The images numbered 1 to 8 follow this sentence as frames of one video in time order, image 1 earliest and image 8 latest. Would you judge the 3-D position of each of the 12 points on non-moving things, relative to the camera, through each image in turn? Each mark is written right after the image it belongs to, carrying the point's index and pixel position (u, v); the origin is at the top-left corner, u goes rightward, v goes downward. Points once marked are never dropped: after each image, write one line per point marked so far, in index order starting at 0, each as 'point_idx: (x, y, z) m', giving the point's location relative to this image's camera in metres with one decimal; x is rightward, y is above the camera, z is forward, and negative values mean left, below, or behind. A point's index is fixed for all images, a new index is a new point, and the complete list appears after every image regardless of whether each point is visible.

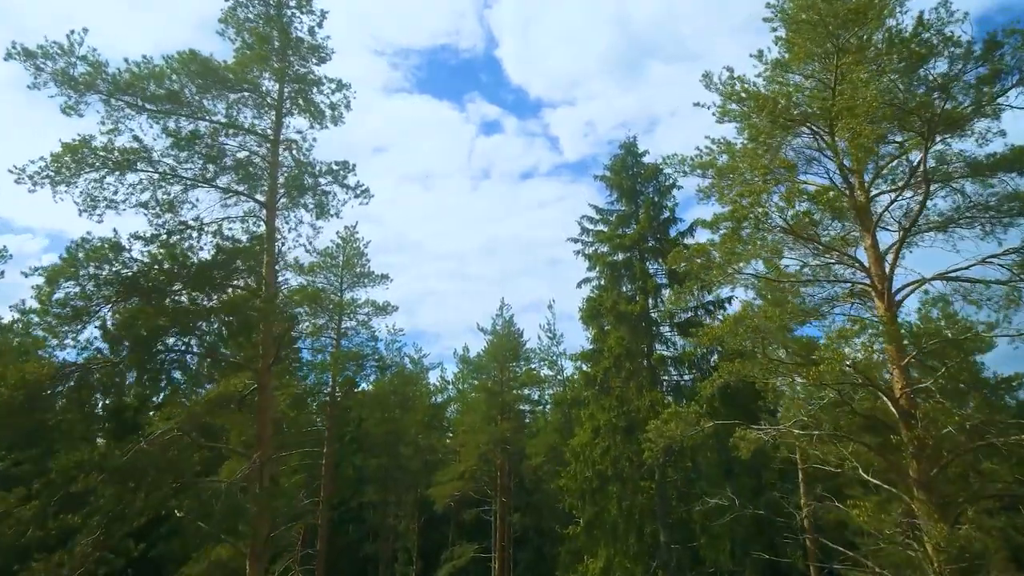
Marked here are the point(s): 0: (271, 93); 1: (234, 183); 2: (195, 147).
0: (-4.5, +3.6, +14.1) m
1: (-4.8, +1.8, +13.2) m
2: (-5.3, +2.4, +12.9) m
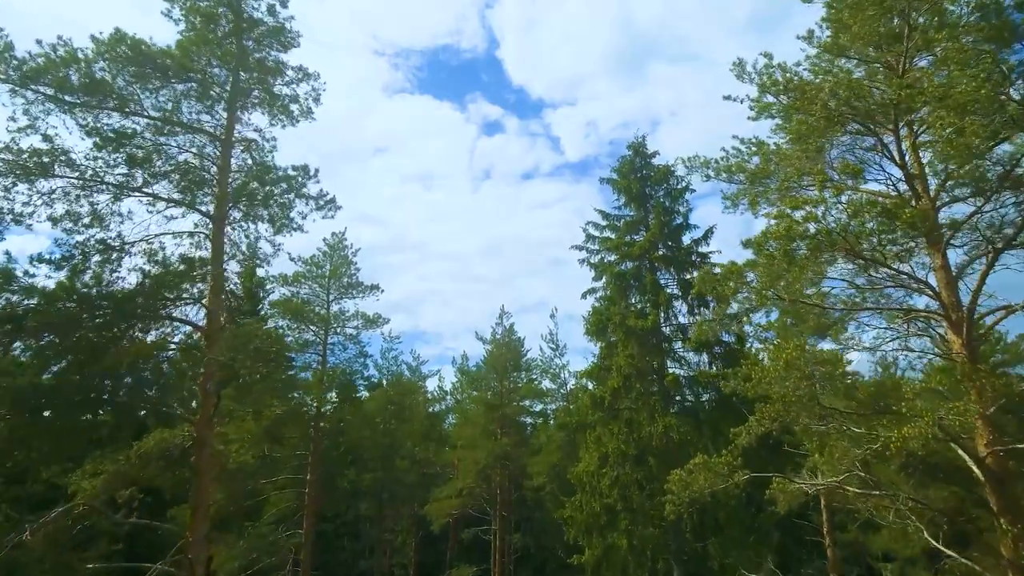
0: (-4.5, +3.2, +11.9) m
1: (-4.9, +1.4, +11.0) m
2: (-5.4, +2.0, +10.6) m
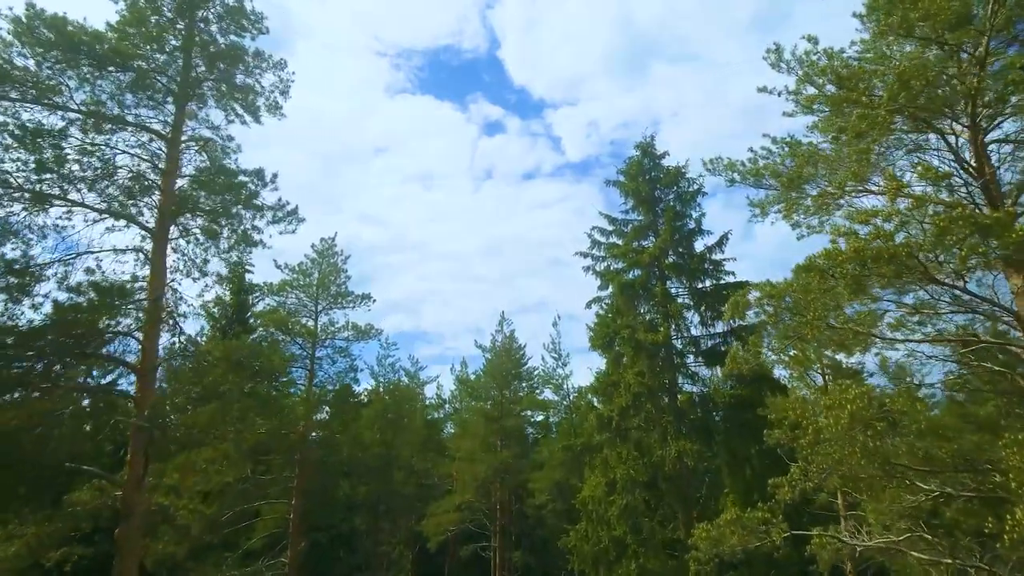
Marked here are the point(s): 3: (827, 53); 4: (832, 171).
0: (-4.6, +2.9, +10.2) m
1: (-4.9, +1.1, +9.3) m
2: (-5.4, +1.6, +8.9) m
3: (+4.2, +3.2, +10.3) m
4: (+4.7, +1.7, +11.3) m
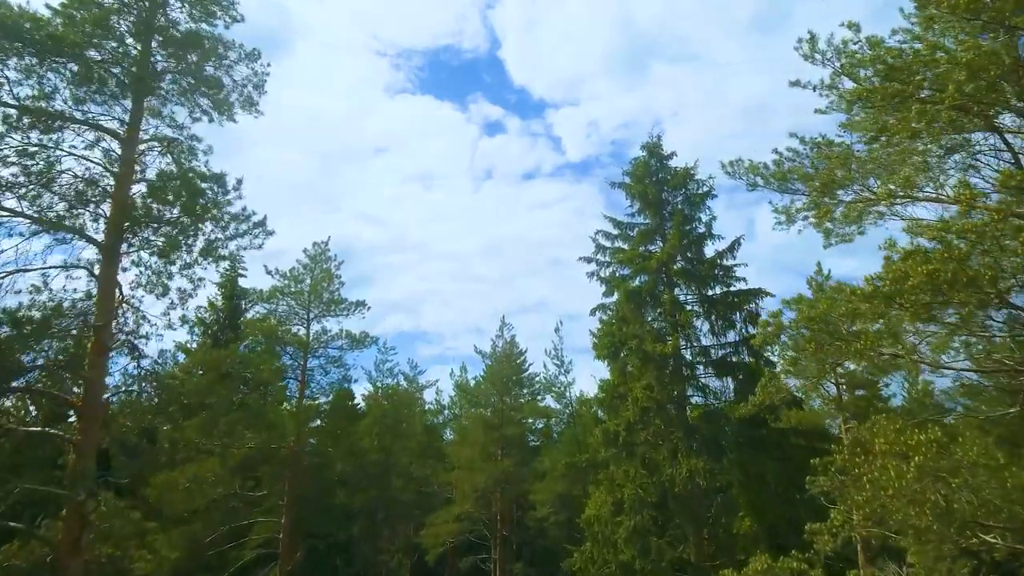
0: (-4.5, +2.6, +9.0) m
1: (-4.9, +0.8, +8.1) m
2: (-5.4, +1.4, +7.7) m
3: (+4.3, +2.9, +9.1) m
4: (+4.7, +1.5, +10.1) m
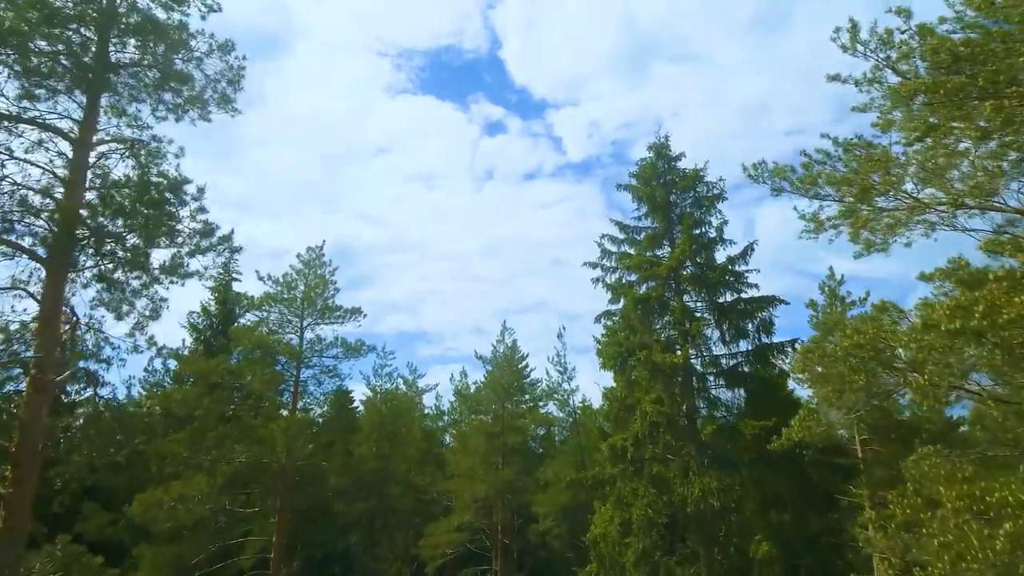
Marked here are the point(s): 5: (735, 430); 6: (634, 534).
0: (-4.5, +2.4, +8.0) m
1: (-4.8, +0.6, +7.1) m
2: (-5.3, +1.2, +6.7) m
3: (+4.3, +2.7, +8.1) m
4: (+4.8, +1.3, +9.1) m
5: (+5.7, -3.6, +20.0) m
6: (+3.1, -6.3, +19.7) m
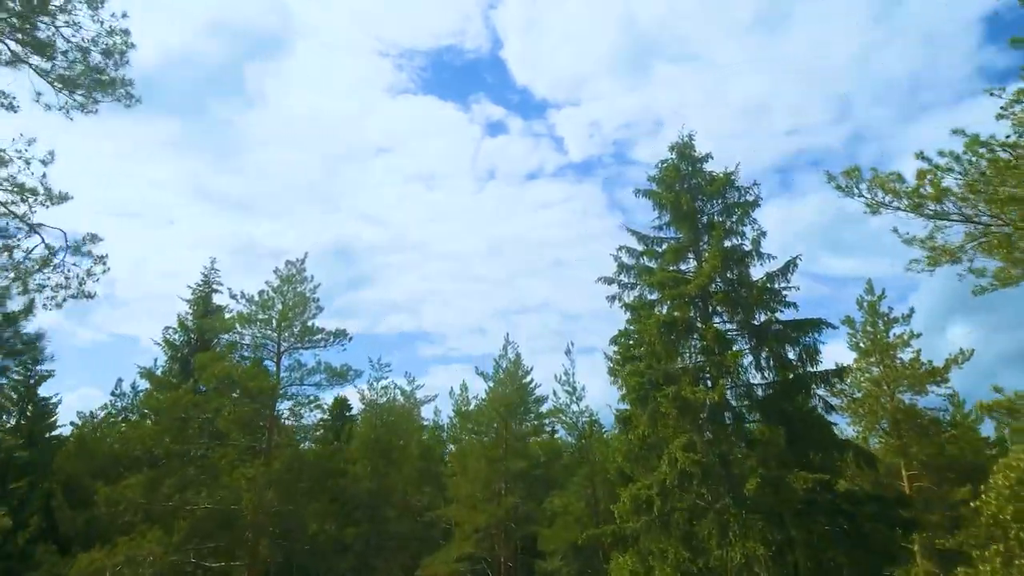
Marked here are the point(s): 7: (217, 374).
0: (-4.4, +1.9, +5.0) m
1: (-4.7, +0.1, +4.2) m
2: (-5.2, +0.6, +3.8) m
3: (+4.4, +2.2, +5.2) m
4: (+4.9, +0.7, +6.1) m
5: (+5.9, -4.2, +17.0) m
6: (+3.3, -6.8, +16.8) m
7: (-7.6, -2.2, +19.9) m
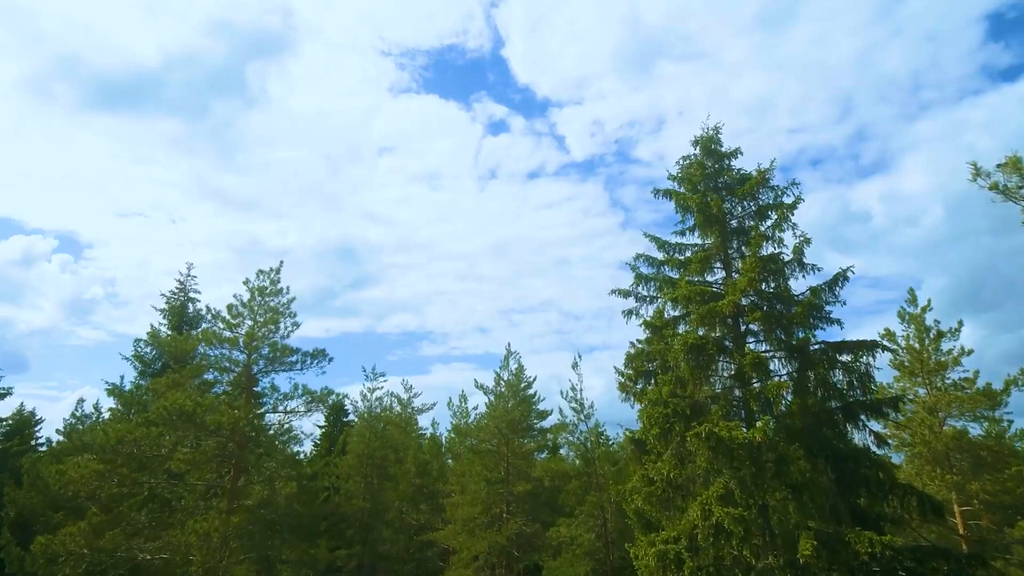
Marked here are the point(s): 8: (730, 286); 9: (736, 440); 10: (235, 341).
0: (-4.4, +1.5, +2.3) m
1: (-4.7, -0.3, +1.4) m
2: (-5.2, +0.2, +1.1) m
3: (+4.4, +1.8, +2.4) m
4: (+4.9, +0.3, +3.4) m
5: (+5.9, -4.5, +14.3) m
6: (+3.3, -7.2, +14.0) m
7: (-7.6, -2.6, +17.2) m
8: (+5.1, +0.1, +17.8) m
9: (+4.3, -2.9, +14.6) m
10: (-6.8, -1.3, +18.8) m
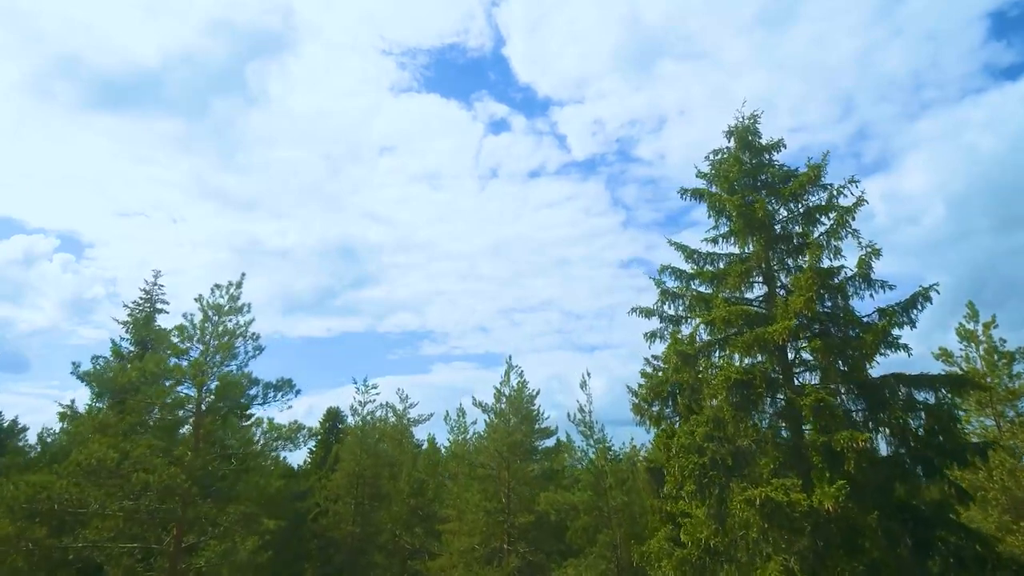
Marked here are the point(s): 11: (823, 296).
0: (-4.3, +1.1, -0.8) m
1: (-4.7, -0.7, -1.7) m
2: (-5.2, -0.2, -2.0) m
3: (+4.5, +1.4, -0.7) m
4: (+4.9, -0.1, +0.3) m
5: (+6.0, -4.9, +11.2) m
6: (+3.4, -7.6, +10.9) m
7: (-7.5, -3.0, +14.1) m
8: (+5.1, -0.3, +14.7) m
9: (+4.4, -3.3, +11.5) m
10: (-6.7, -1.7, +15.7) m
11: (+5.9, -0.2, +14.6) m
